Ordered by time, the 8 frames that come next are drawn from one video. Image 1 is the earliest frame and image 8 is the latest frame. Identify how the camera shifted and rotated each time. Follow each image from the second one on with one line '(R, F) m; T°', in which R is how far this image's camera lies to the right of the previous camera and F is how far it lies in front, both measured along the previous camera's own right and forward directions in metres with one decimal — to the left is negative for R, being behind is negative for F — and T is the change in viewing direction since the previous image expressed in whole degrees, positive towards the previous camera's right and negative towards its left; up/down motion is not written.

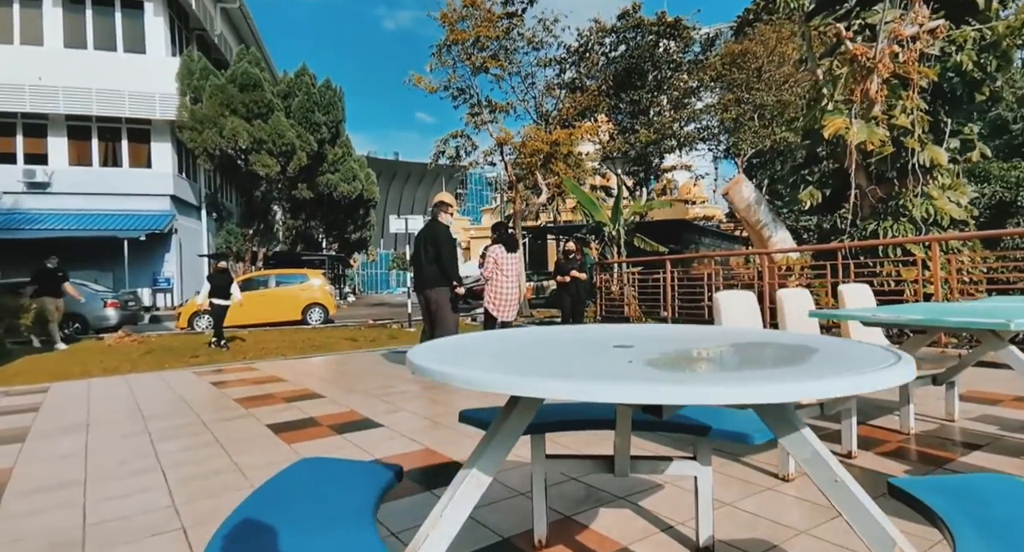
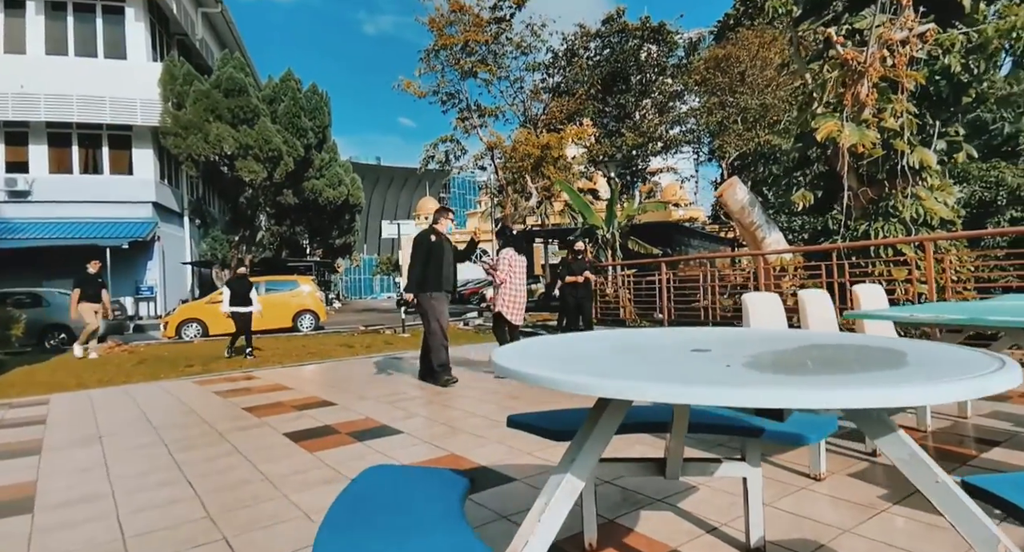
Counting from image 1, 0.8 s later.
(-0.3, 0.0) m; +2°
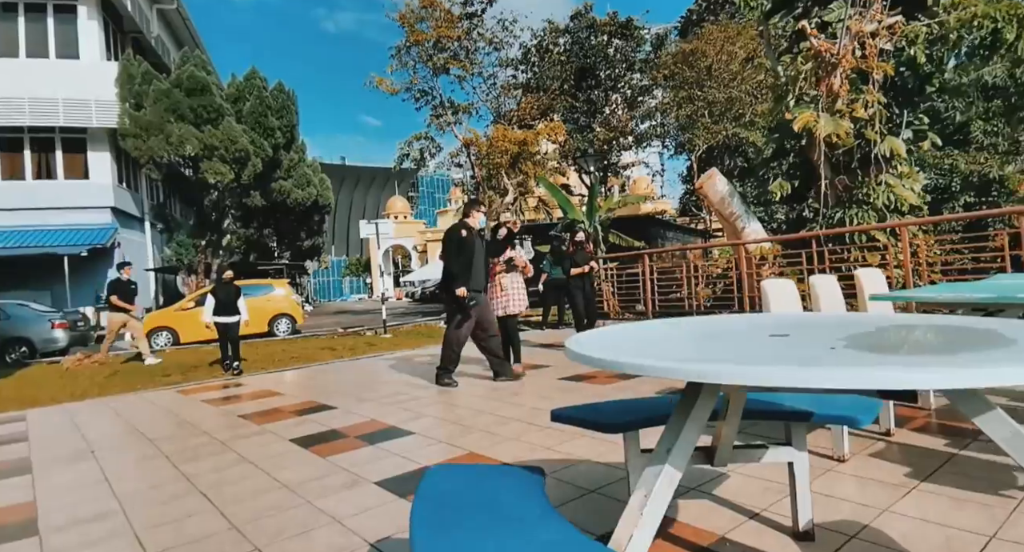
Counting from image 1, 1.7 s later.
(-0.3, 0.0) m; +3°
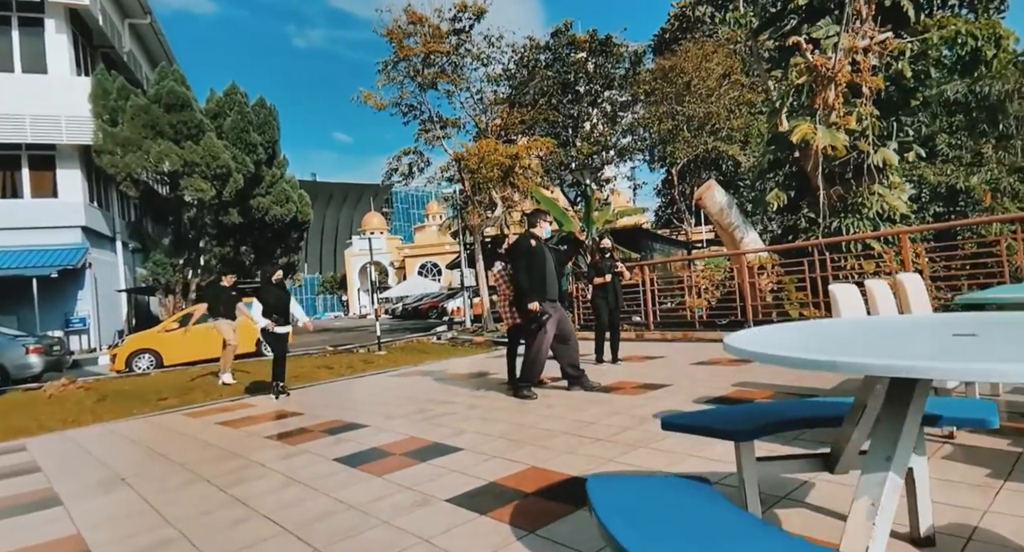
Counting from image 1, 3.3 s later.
(-0.5, +0.1) m; +2°
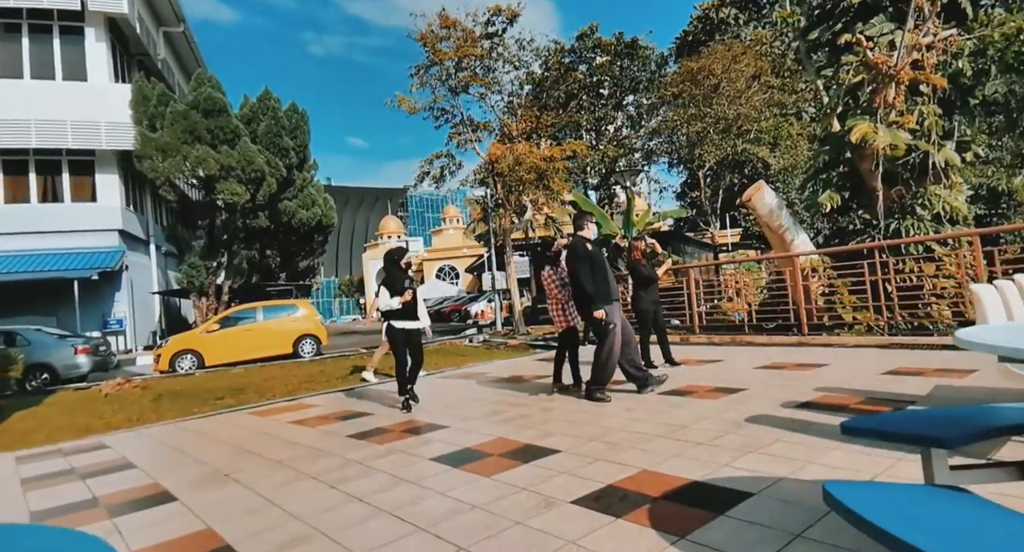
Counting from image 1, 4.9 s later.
(-0.6, 0.0) m; -1°
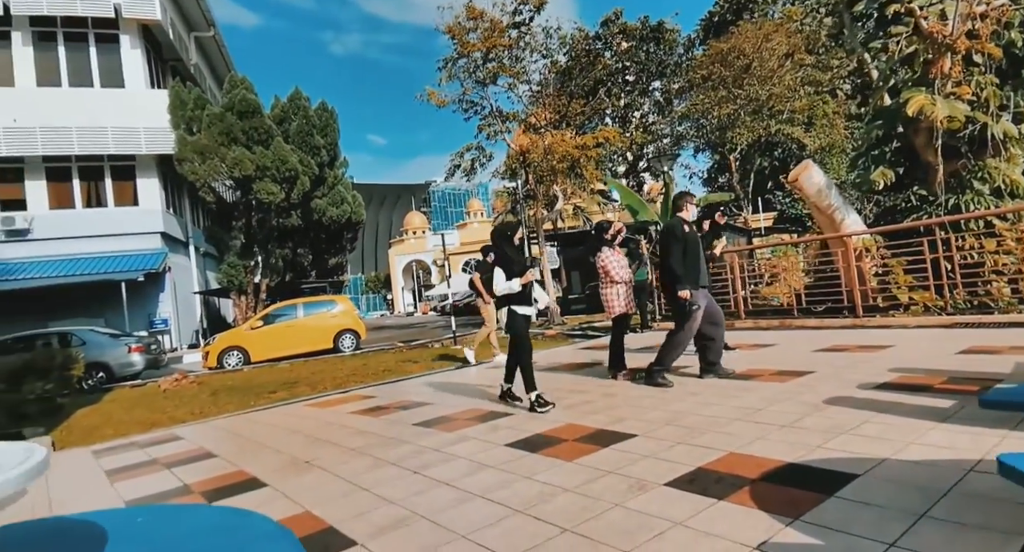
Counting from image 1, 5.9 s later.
(-0.3, 0.0) m; -2°
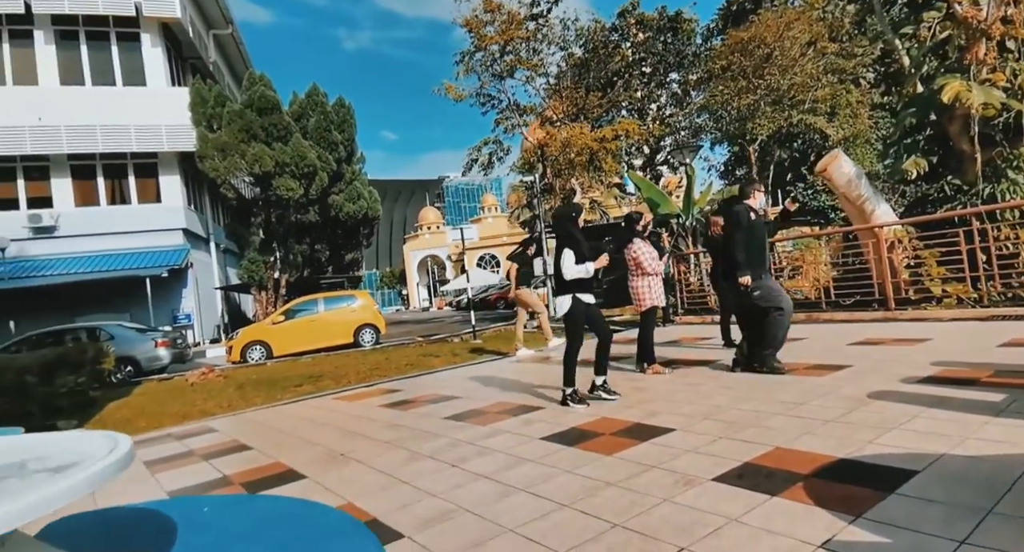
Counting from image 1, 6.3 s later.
(-0.2, +0.1) m; -1°
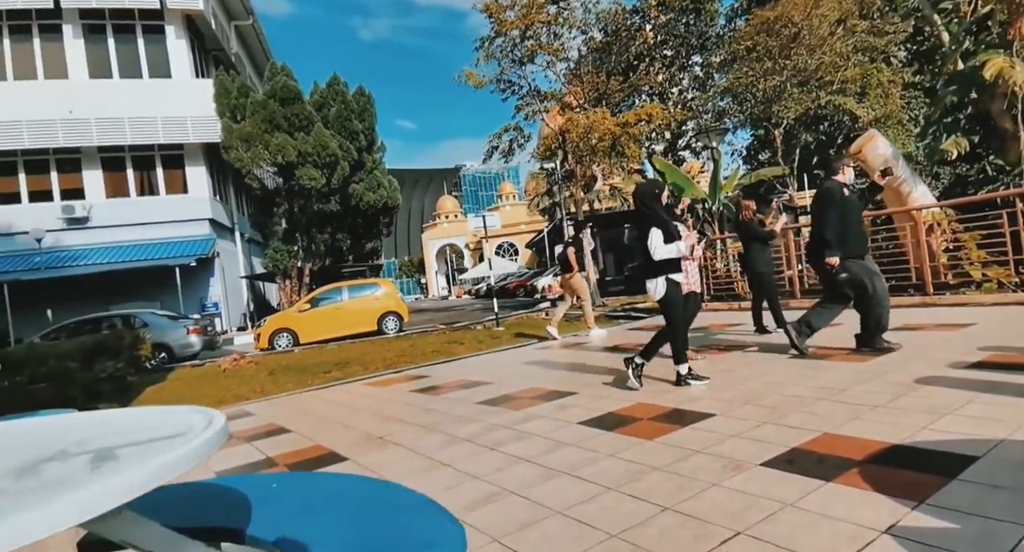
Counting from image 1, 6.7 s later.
(-0.1, 0.0) m; -2°
